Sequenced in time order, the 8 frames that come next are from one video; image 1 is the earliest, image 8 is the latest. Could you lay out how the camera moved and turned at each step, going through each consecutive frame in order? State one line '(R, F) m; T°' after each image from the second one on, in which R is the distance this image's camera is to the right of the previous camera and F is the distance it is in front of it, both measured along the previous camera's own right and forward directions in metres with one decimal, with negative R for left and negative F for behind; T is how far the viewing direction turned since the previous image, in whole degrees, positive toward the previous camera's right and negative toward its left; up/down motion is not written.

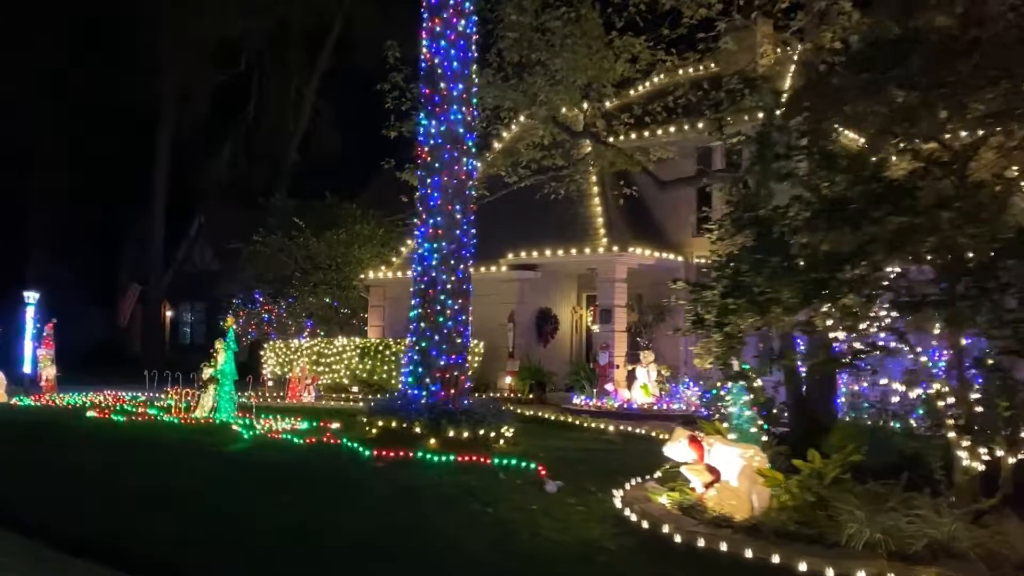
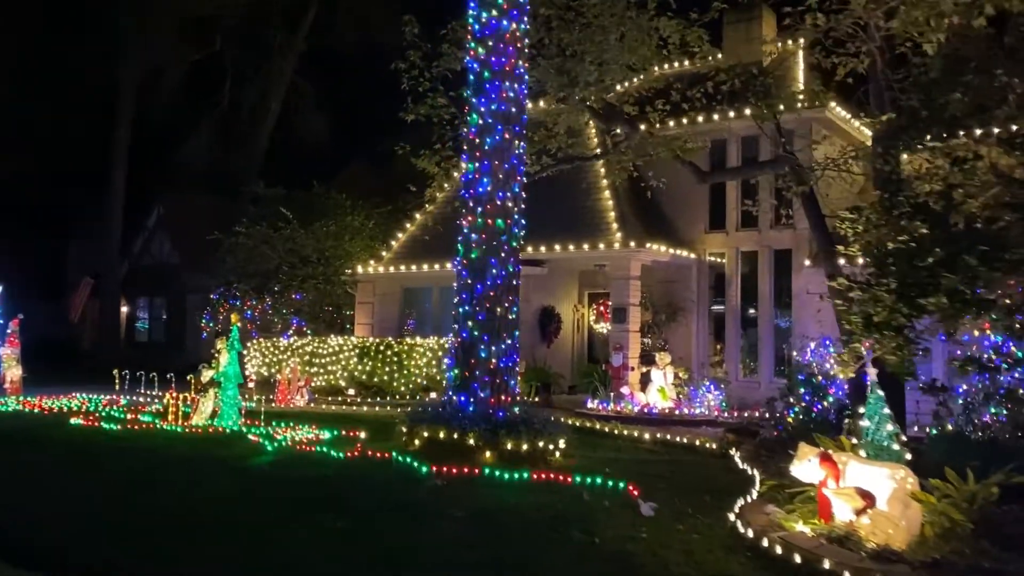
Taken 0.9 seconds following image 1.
(-1.4, +1.1) m; +4°
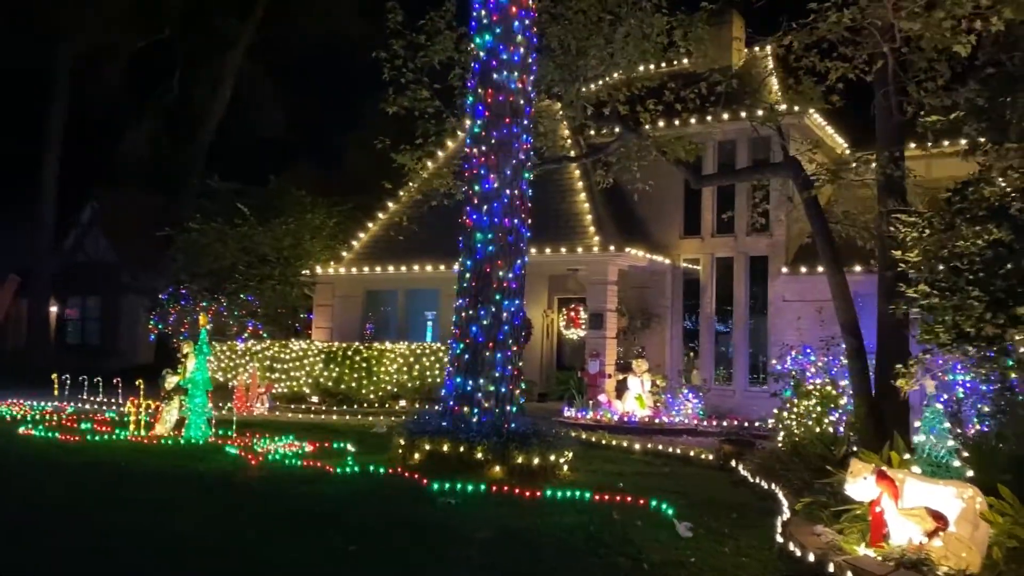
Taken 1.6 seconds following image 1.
(-0.8, +0.7) m; +4°
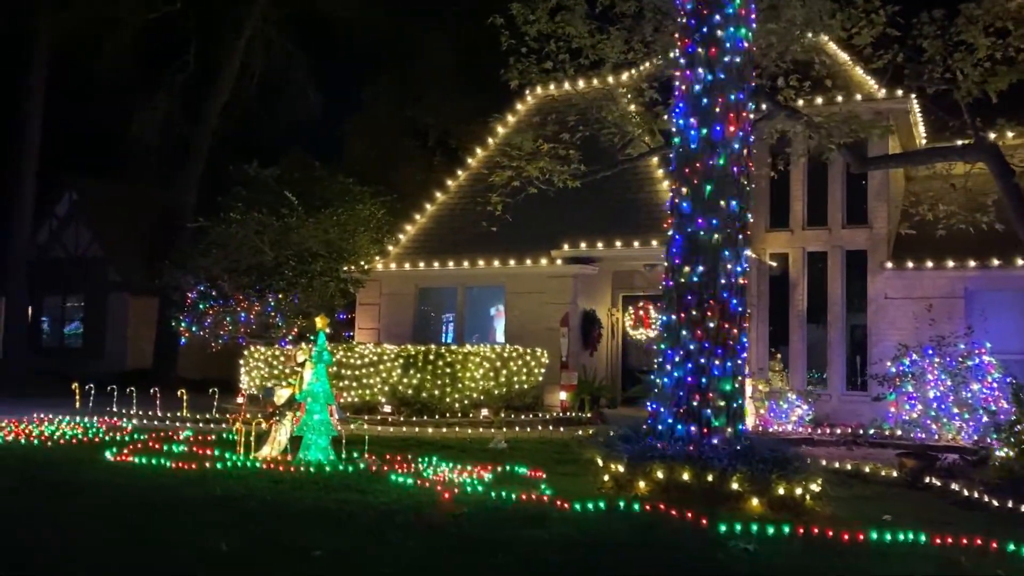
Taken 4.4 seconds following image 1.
(-2.8, +1.7) m; +4°
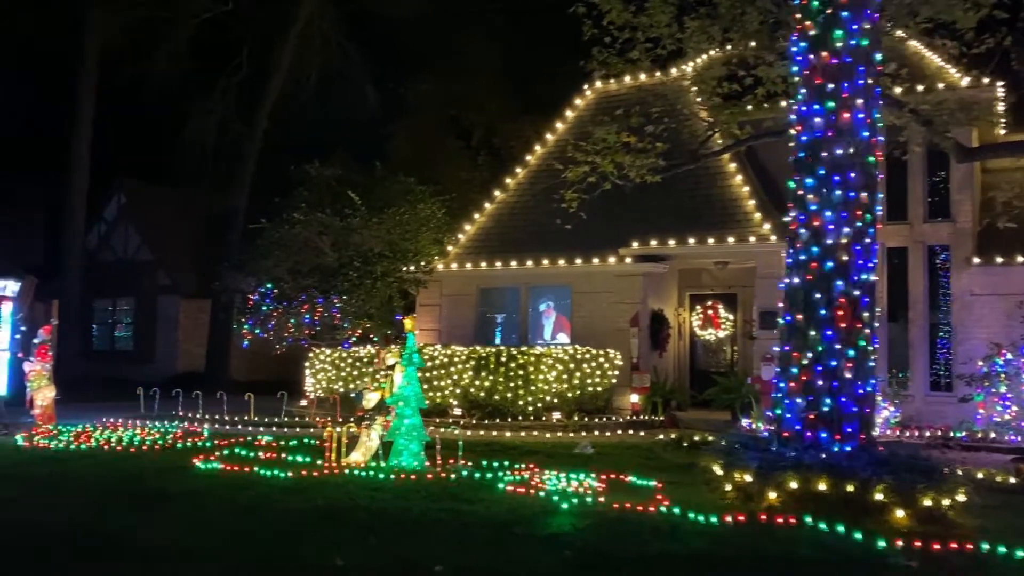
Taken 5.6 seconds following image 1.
(-0.8, +0.4) m; -2°
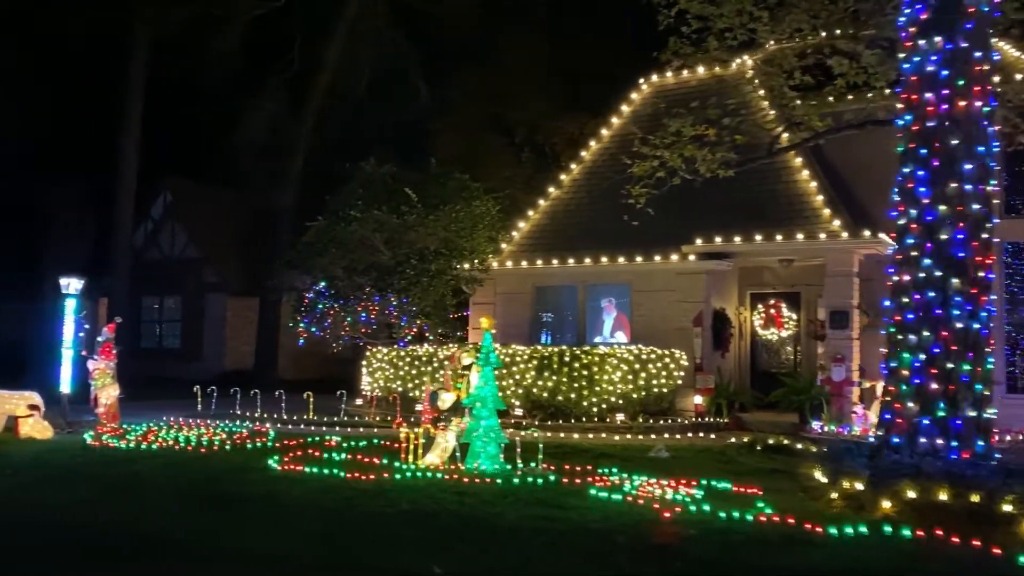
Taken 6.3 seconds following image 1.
(-0.6, +0.3) m; -2°
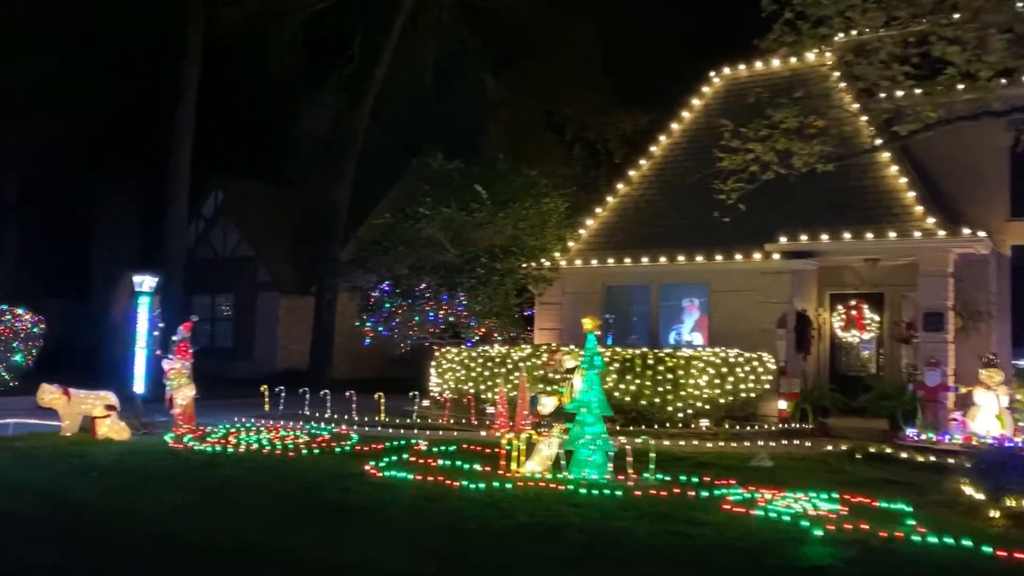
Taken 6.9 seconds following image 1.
(-0.8, +0.5) m; -2°
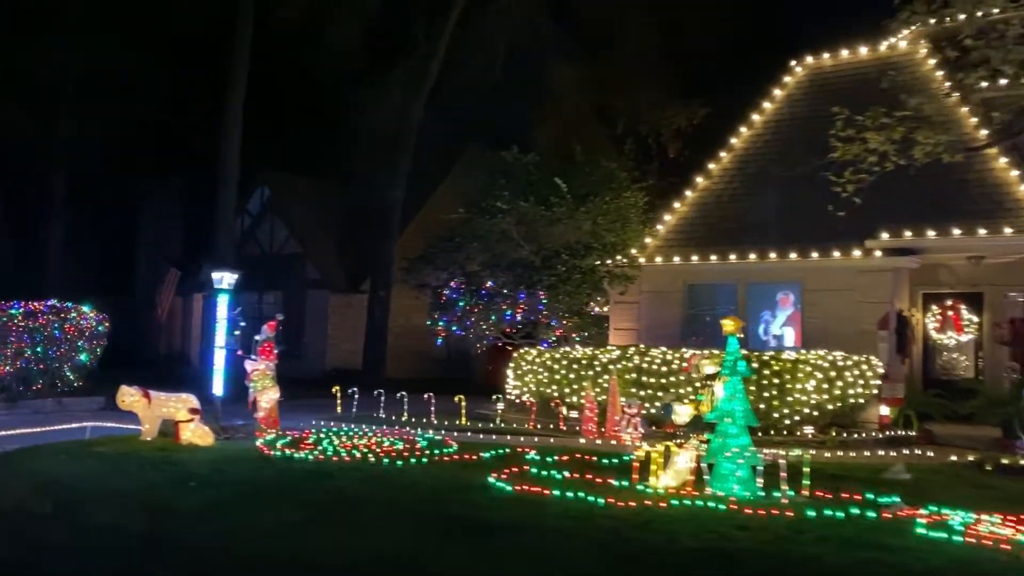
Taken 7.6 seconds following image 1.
(-1.1, +0.7) m; -1°
